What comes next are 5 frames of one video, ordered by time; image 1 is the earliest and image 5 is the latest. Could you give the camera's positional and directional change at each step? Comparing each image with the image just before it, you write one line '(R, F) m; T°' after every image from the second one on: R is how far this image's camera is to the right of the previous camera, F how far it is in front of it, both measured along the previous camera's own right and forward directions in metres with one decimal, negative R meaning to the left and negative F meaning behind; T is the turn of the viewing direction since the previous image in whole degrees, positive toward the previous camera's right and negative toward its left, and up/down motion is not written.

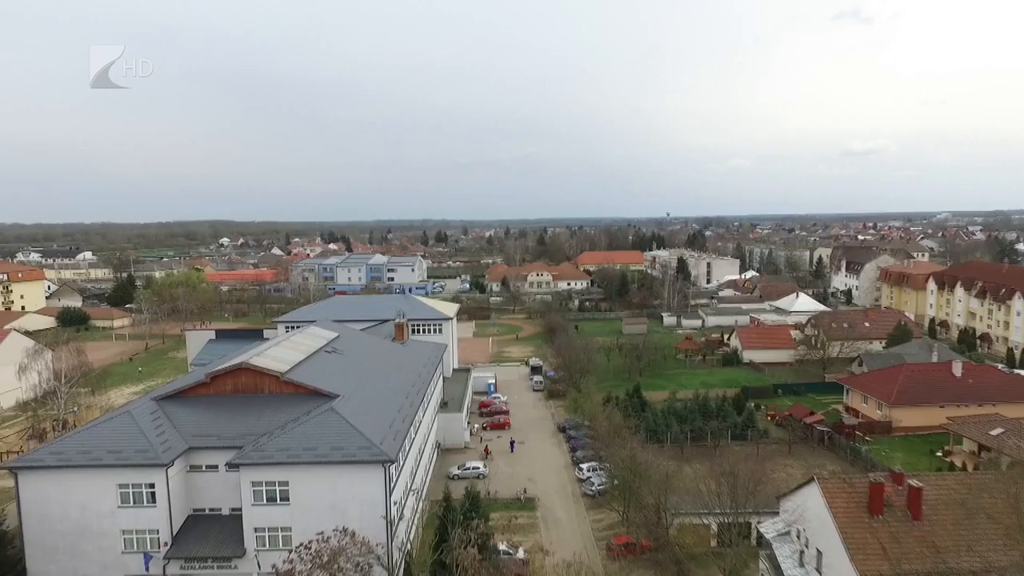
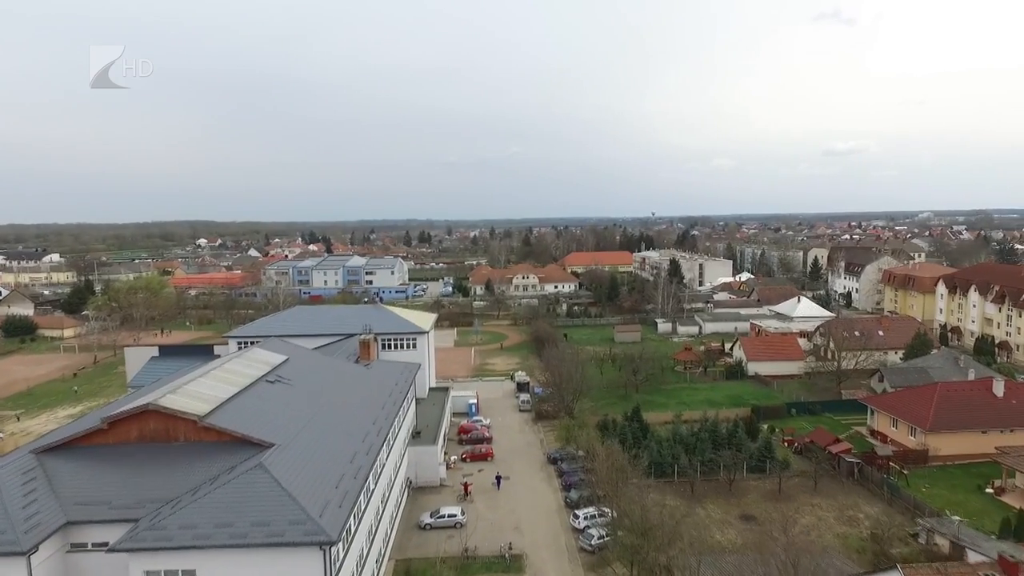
(+0.1, +2.4) m; +1°
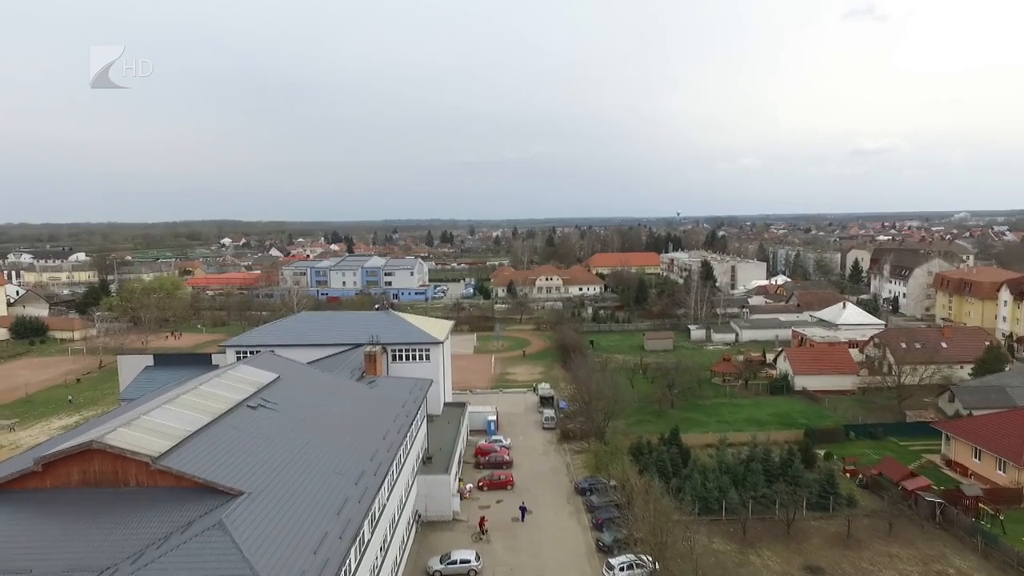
(0.0, +1.8) m; -2°
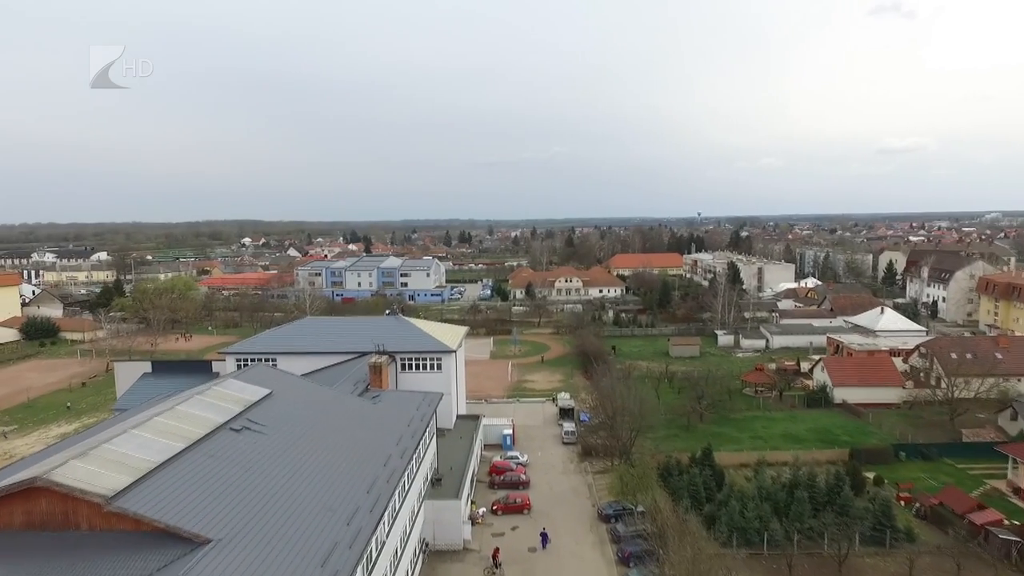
(0.0, +1.2) m; -2°
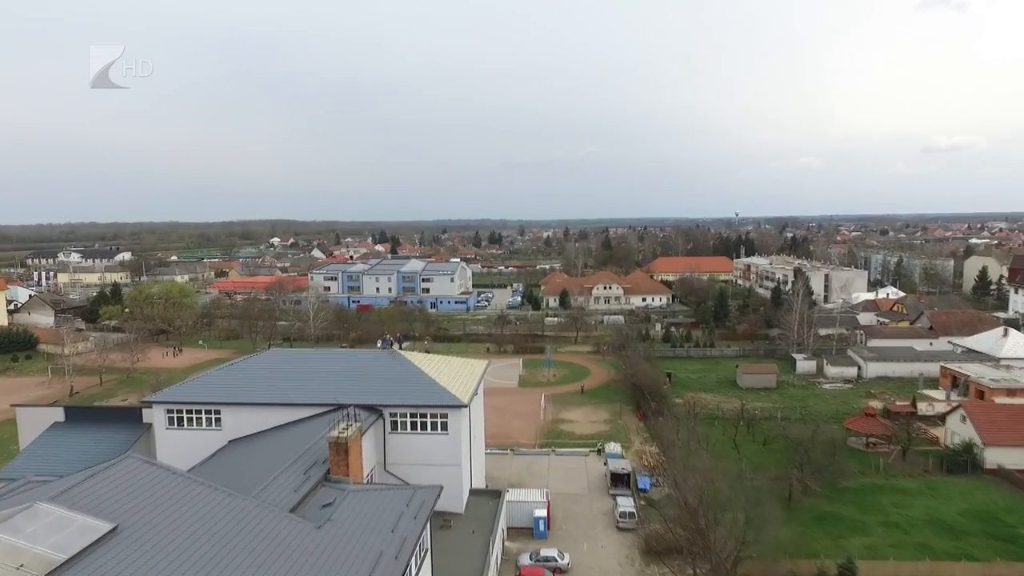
(-0.1, +4.8) m; -3°
